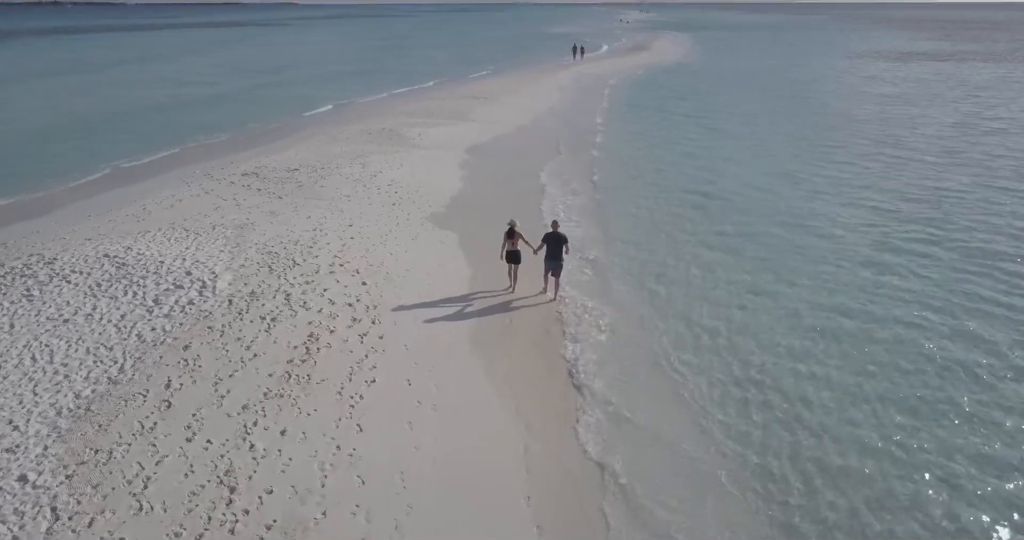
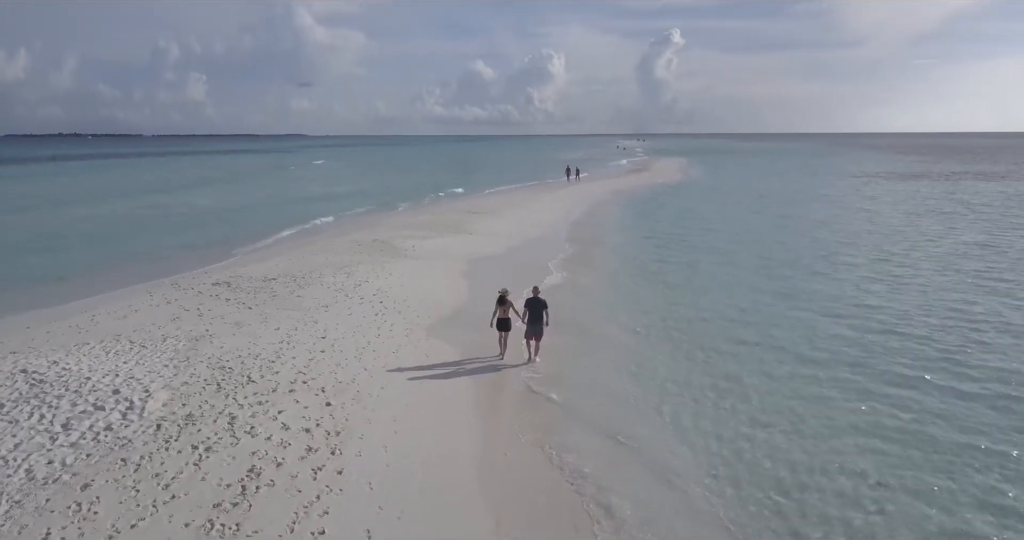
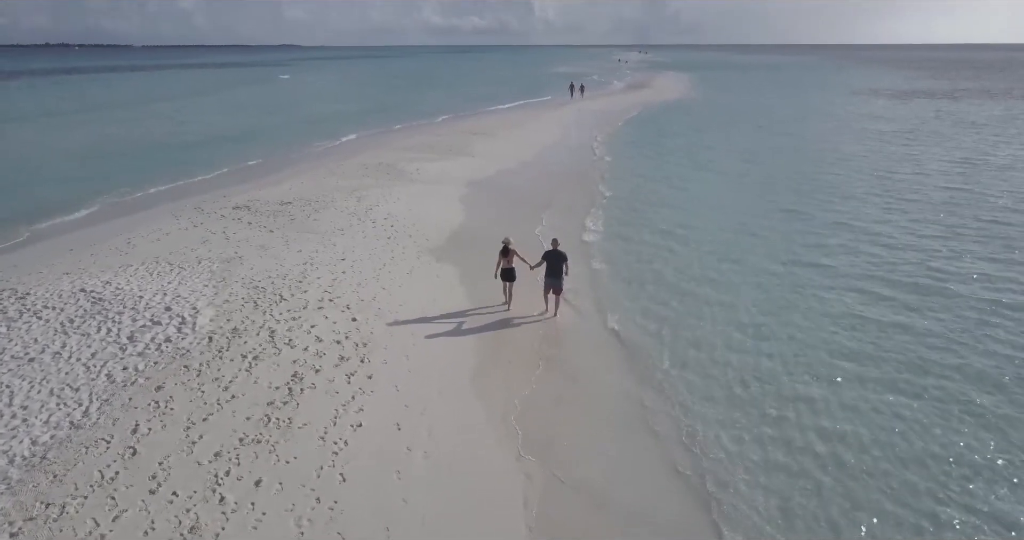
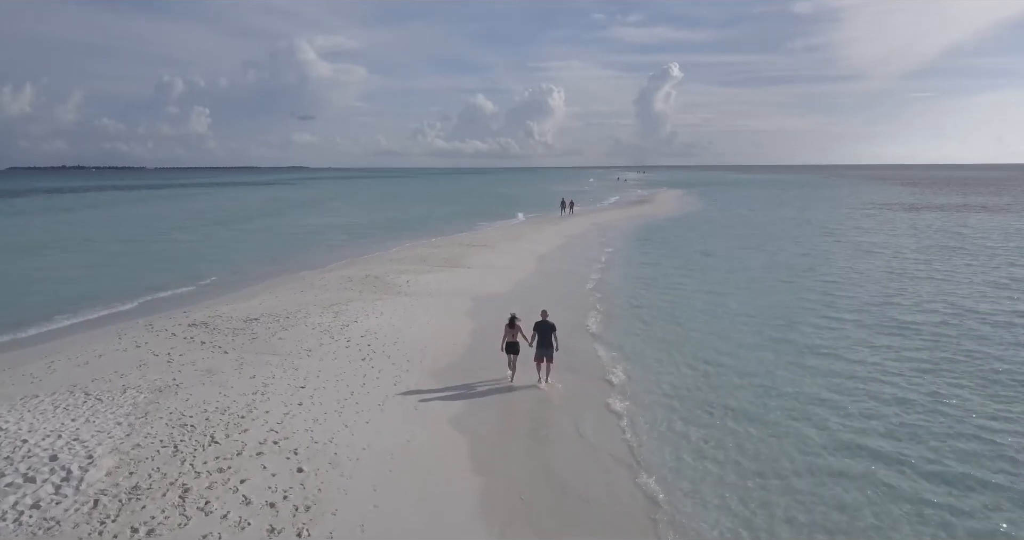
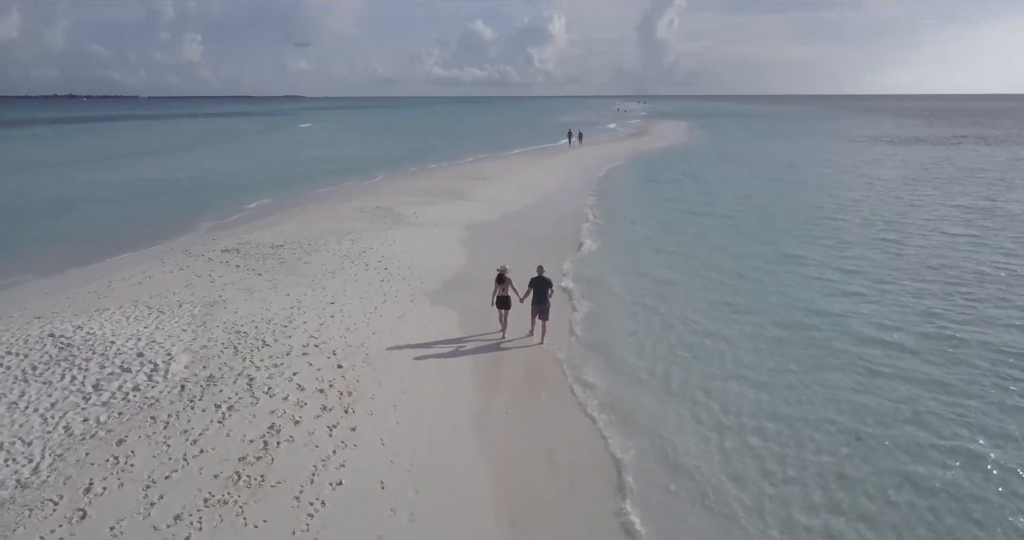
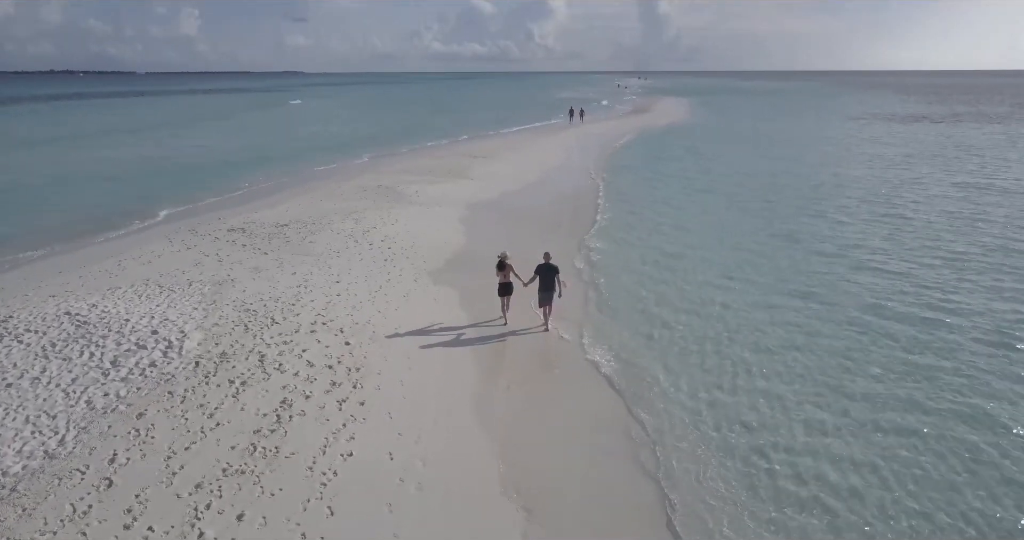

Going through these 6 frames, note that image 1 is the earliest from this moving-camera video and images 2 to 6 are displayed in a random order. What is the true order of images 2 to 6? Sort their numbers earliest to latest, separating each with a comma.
3, 6, 5, 2, 4
